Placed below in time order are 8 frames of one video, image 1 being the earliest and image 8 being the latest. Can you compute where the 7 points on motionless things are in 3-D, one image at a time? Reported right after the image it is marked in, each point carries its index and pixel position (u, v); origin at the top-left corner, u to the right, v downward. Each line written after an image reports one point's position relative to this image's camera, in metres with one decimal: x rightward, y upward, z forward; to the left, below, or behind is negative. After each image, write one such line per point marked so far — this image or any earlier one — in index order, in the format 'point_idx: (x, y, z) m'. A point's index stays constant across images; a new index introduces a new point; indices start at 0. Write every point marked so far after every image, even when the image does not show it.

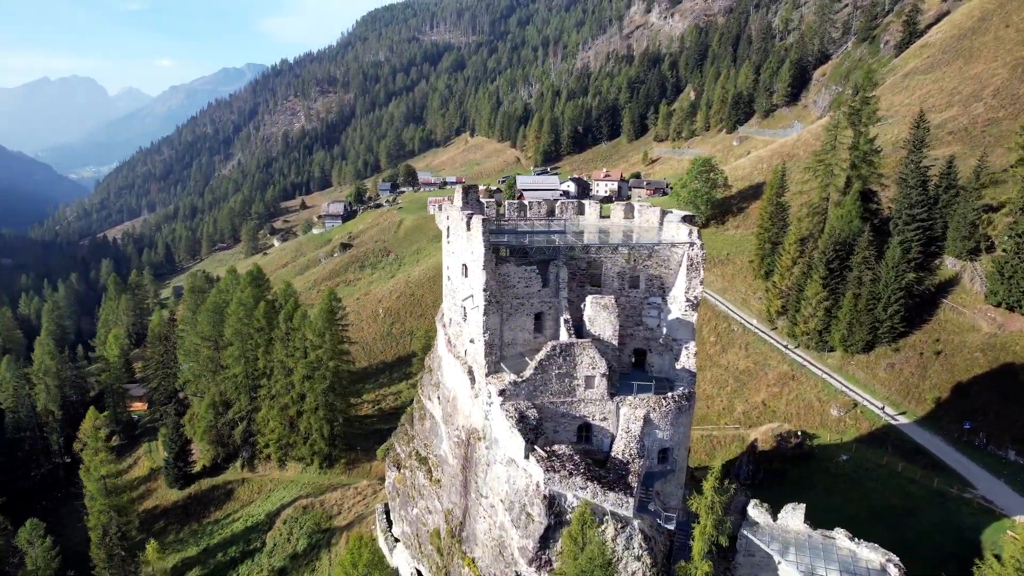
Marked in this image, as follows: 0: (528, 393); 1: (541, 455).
0: (+0.4, -3.2, +20.1) m
1: (+0.7, -4.7, +18.9) m
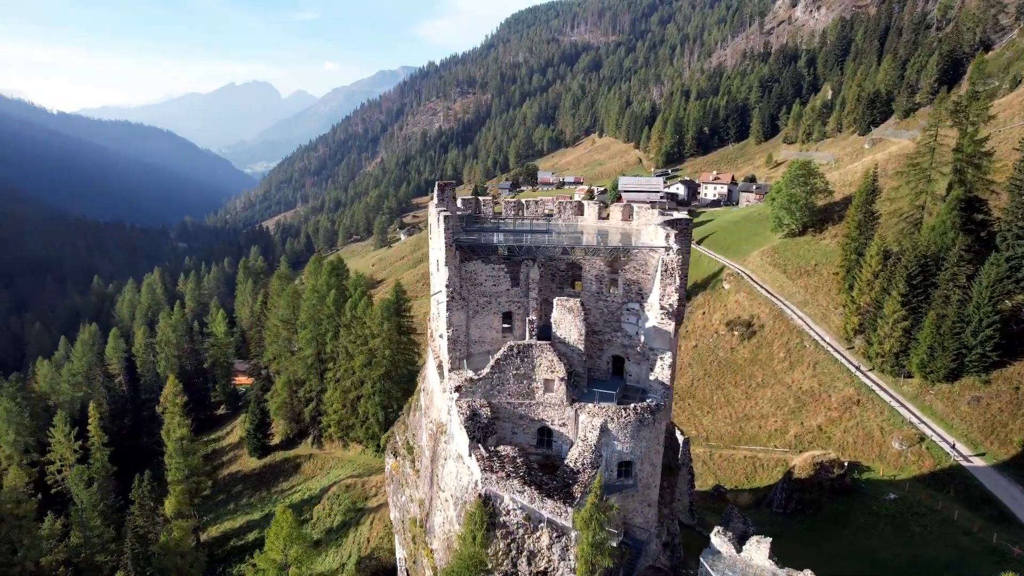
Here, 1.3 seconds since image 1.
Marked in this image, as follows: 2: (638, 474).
0: (-0.9, -3.1, +20.0) m
1: (-0.9, -4.7, +18.8) m
2: (+3.7, -5.6, +19.8) m
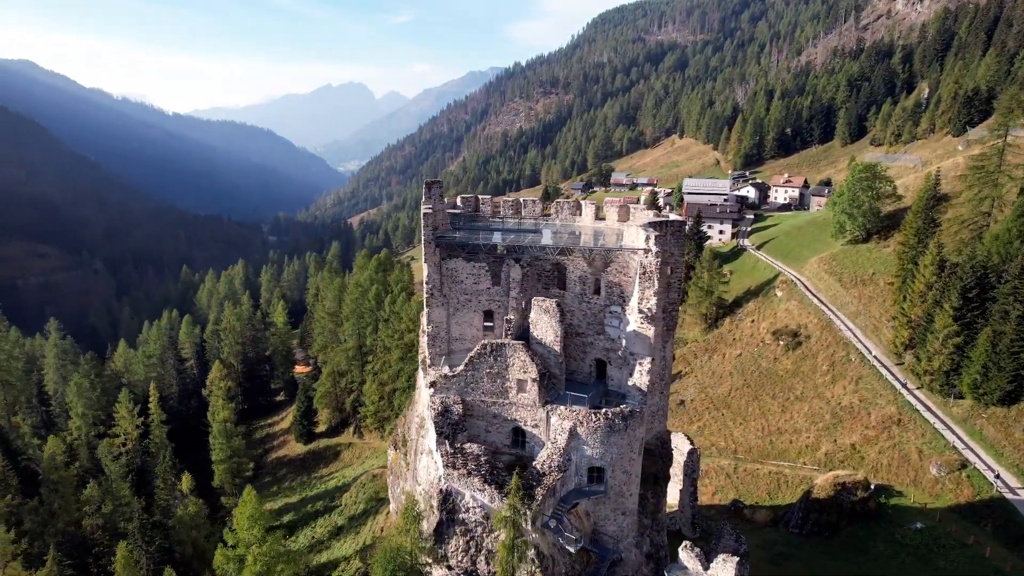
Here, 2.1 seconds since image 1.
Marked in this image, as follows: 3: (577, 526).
0: (-1.7, -3.0, +20.1) m
1: (-1.9, -4.6, +18.9) m
2: (+2.8, -5.6, +19.3) m
3: (+1.9, -6.9, +19.0) m
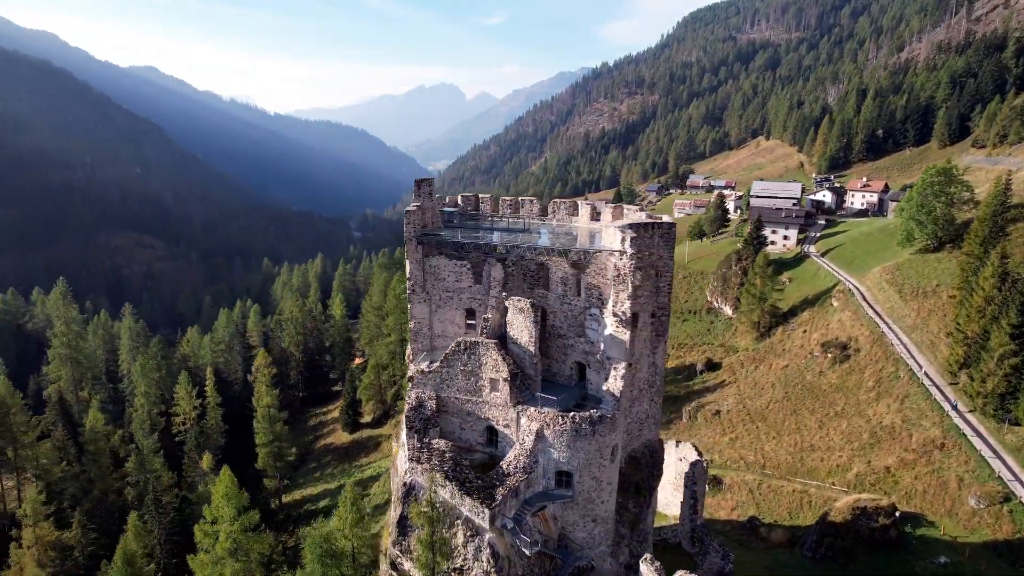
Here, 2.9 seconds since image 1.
0: (-2.4, -3.0, +20.3) m
1: (-2.9, -4.5, +19.2) m
2: (+1.8, -5.7, +19.0) m
3: (+0.9, -6.9, +18.8) m
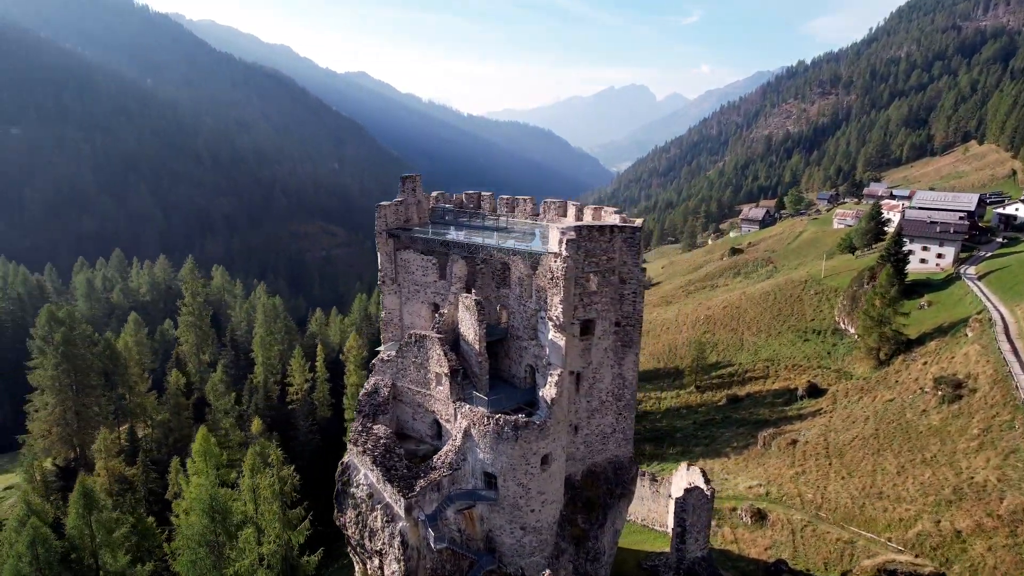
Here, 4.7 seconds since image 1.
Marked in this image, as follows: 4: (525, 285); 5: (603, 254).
0: (-3.8, -2.7, +21.1) m
1: (-4.7, -4.2, +20.1) m
2: (-0.3, -5.7, +18.6) m
3: (-1.4, -6.8, +18.7) m
4: (+0.4, +0.1, +19.9) m
5: (+2.6, +1.0, +19.1) m
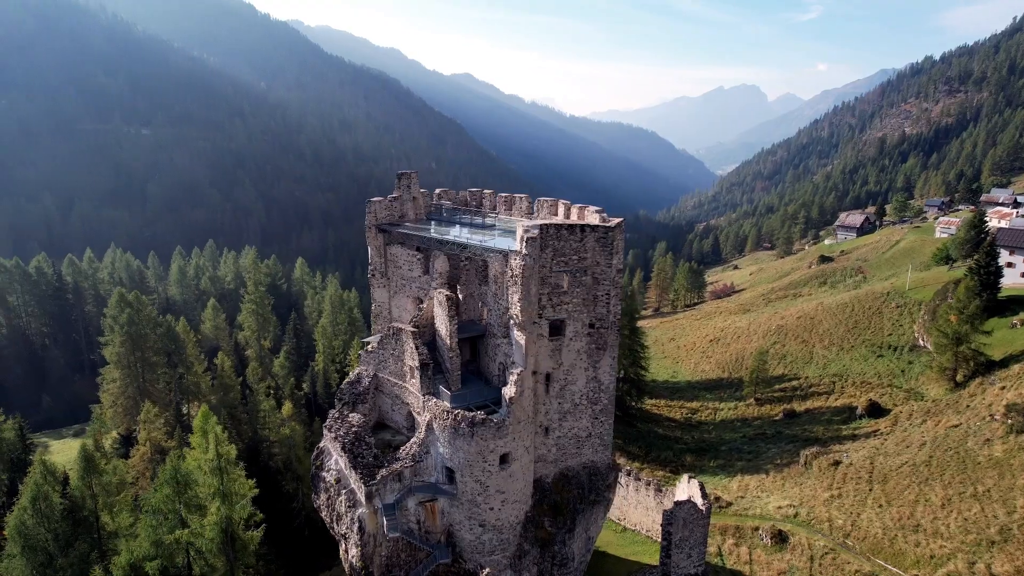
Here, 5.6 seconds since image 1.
0: (-4.5, -2.5, +21.6) m
1: (-5.5, -3.9, +20.8) m
2: (-1.5, -5.6, +18.7) m
3: (-2.5, -6.7, +19.0) m
4: (-0.4, +0.2, +19.9) m
5: (+1.7, +1.0, +18.7) m
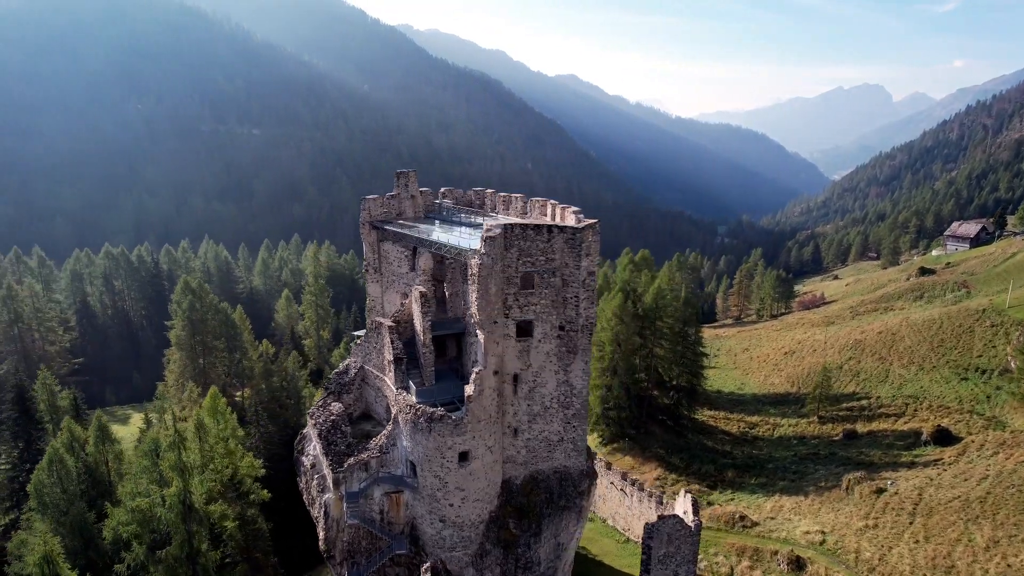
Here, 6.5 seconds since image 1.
0: (-5.0, -2.3, +22.3) m
1: (-6.3, -3.7, +21.6) m
2: (-2.6, -5.5, +19.0) m
3: (-3.7, -6.6, +19.4) m
4: (-1.1, +0.2, +19.9) m
5: (+0.8, +1.0, +18.5) m
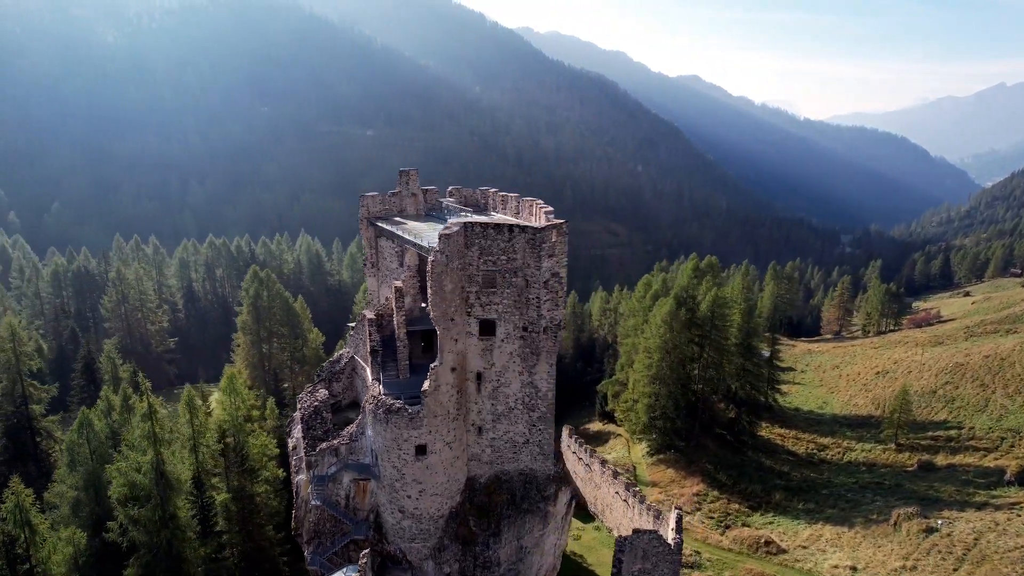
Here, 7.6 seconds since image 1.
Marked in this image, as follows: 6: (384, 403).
0: (-5.5, -2.1, +23.2) m
1: (-6.9, -3.4, +22.7) m
2: (-3.8, -5.3, +19.5) m
3: (-4.8, -6.4, +20.1) m
4: (-2.0, +0.3, +20.2) m
5: (-0.3, +1.0, +18.4) m
6: (-3.6, -3.3, +18.9) m
